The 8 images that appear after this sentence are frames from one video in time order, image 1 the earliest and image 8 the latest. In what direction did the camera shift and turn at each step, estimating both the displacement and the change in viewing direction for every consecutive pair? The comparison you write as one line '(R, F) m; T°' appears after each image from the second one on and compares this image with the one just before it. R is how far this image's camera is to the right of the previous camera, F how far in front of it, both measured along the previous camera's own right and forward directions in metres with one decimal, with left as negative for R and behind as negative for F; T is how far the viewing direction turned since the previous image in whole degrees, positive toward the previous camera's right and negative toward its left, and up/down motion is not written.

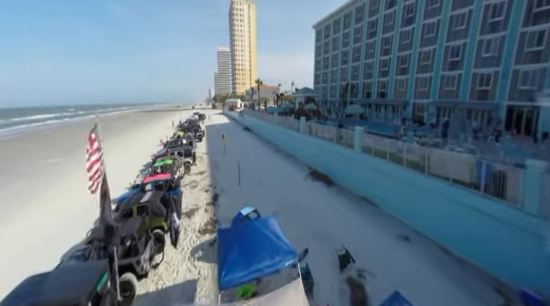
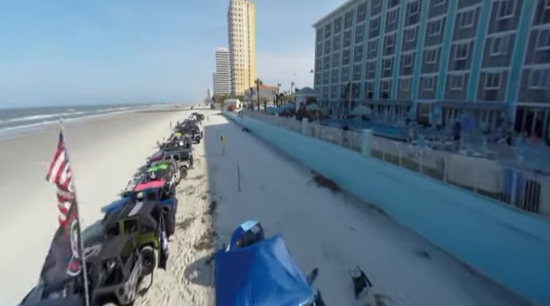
(-0.2, +0.8) m; 0°
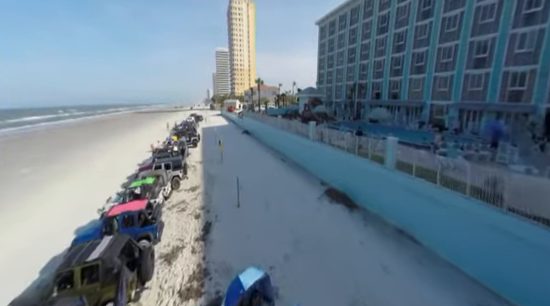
(-0.3, +1.9) m; 0°
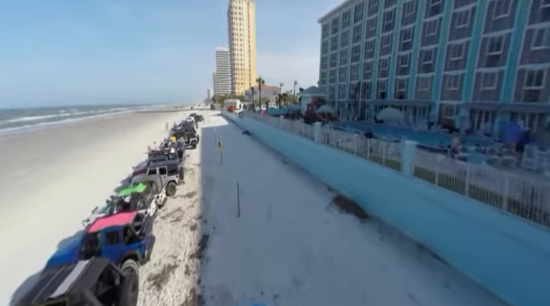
(-0.2, +1.0) m; 0°
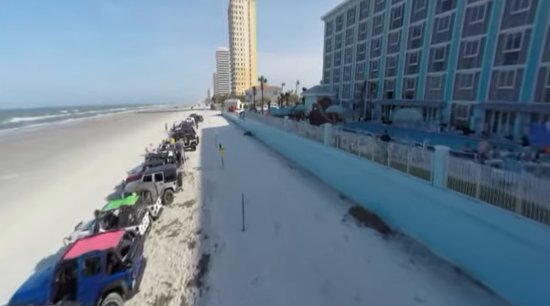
(-0.4, +1.2) m; 0°
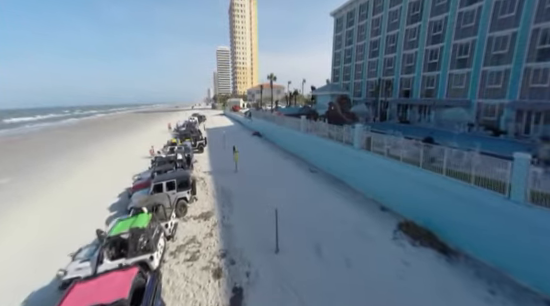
(-1.3, +1.5) m; 0°
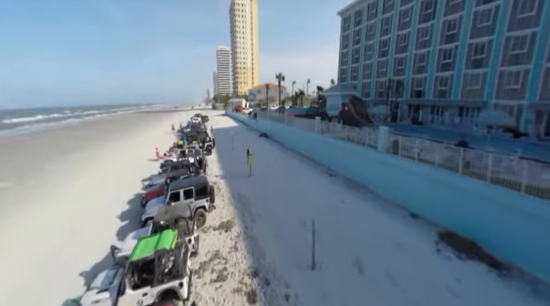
(-1.1, +0.7) m; 0°
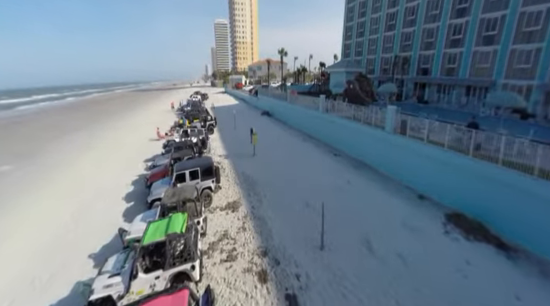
(-0.3, +0.2) m; 0°
